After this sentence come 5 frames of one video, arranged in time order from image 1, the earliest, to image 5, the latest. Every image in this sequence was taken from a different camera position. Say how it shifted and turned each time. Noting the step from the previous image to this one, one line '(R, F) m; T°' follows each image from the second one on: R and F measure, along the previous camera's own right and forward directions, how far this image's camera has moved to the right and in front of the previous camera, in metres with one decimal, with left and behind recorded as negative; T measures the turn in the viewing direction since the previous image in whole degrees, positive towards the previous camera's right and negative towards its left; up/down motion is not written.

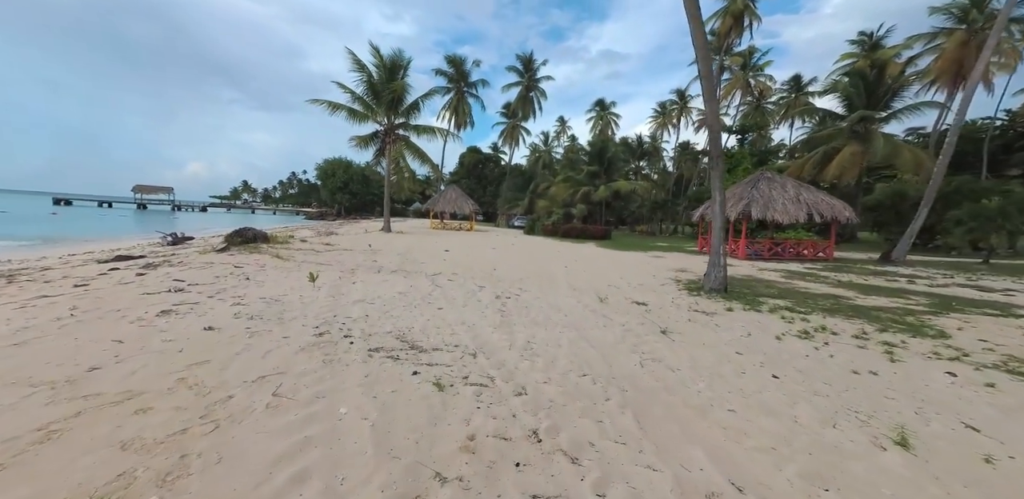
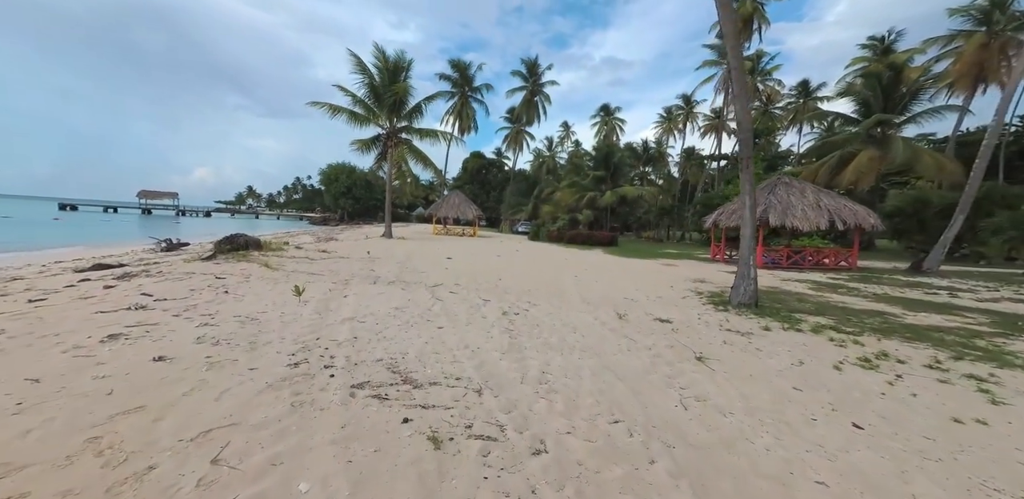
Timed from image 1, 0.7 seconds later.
(-0.1, +0.7) m; 0°
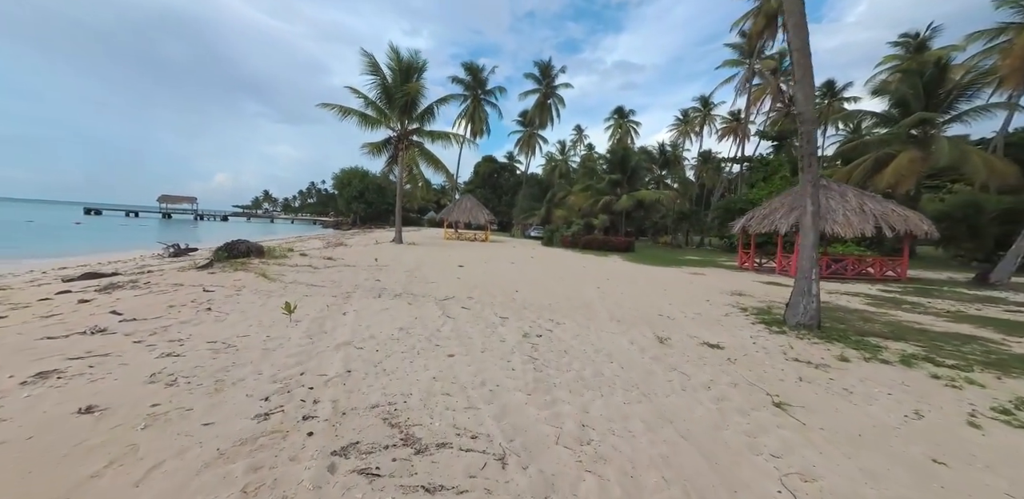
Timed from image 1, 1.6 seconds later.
(-0.2, +0.9) m; -2°
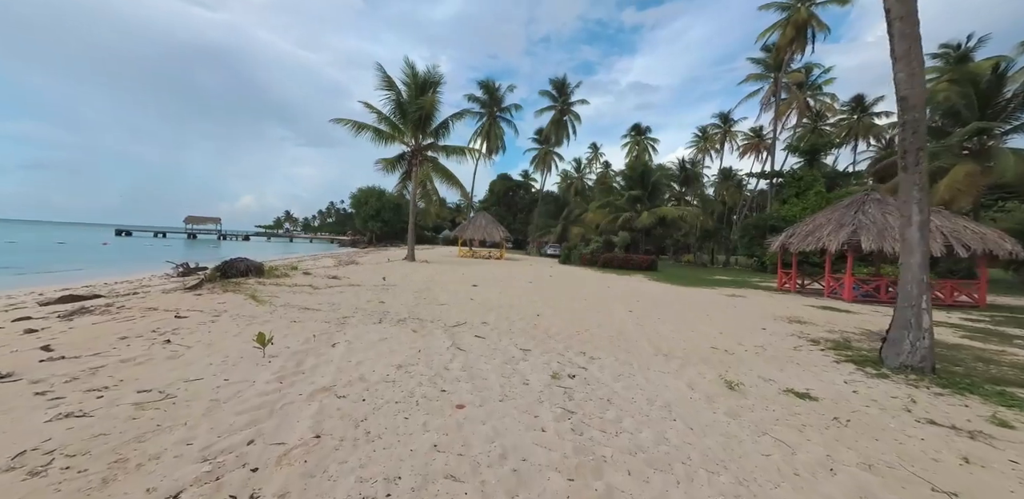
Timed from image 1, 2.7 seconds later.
(-0.1, +1.1) m; -2°
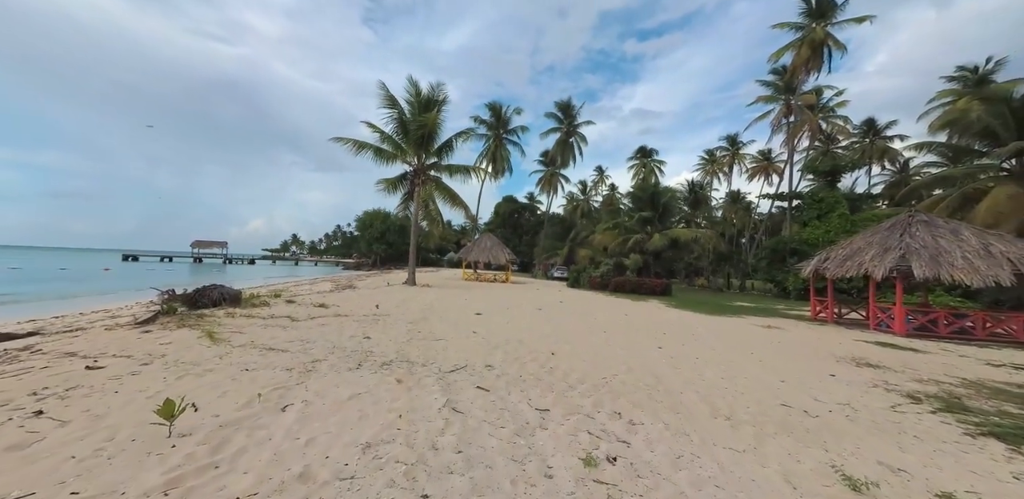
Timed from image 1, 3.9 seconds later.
(-0.1, +1.3) m; -1°
